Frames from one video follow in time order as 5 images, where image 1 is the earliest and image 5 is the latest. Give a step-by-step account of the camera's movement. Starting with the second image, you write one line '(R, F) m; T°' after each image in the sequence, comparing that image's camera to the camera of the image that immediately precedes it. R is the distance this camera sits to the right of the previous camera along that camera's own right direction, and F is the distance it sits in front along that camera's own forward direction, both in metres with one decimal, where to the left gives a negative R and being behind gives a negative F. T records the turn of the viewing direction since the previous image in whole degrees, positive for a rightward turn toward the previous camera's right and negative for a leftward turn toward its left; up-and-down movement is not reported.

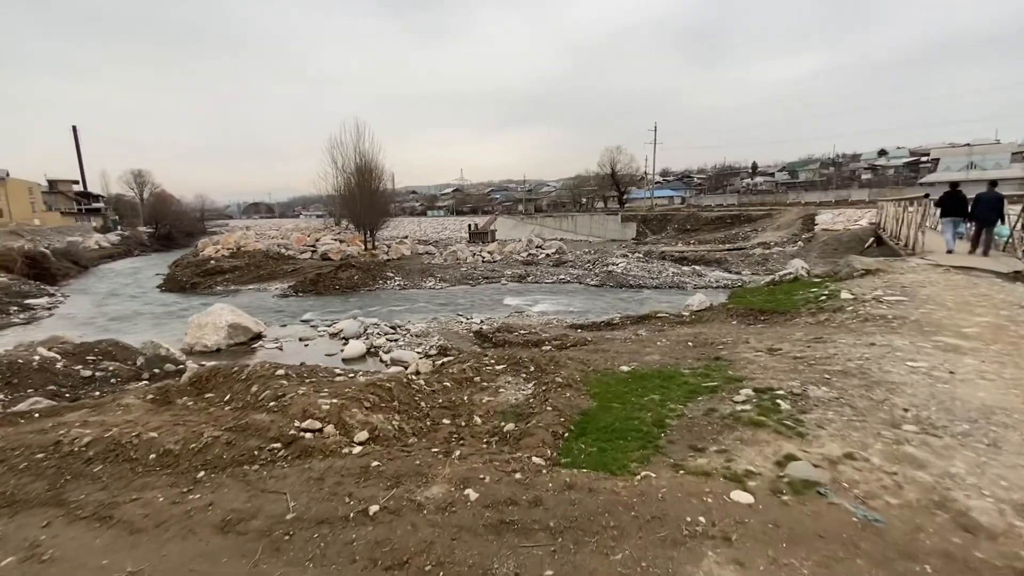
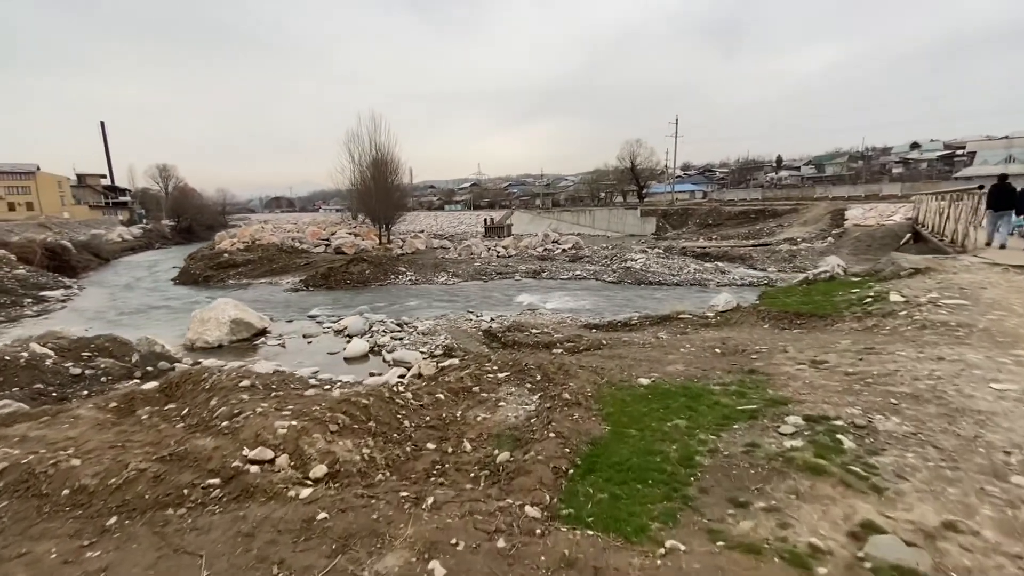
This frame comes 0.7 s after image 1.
(+0.2, +0.7) m; -2°
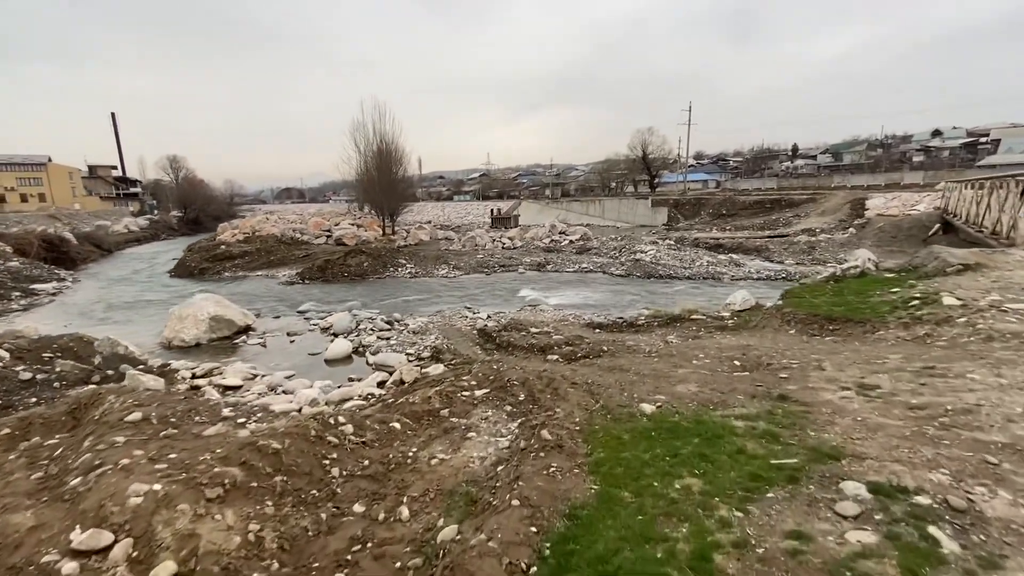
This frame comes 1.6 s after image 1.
(+0.3, +1.0) m; -1°
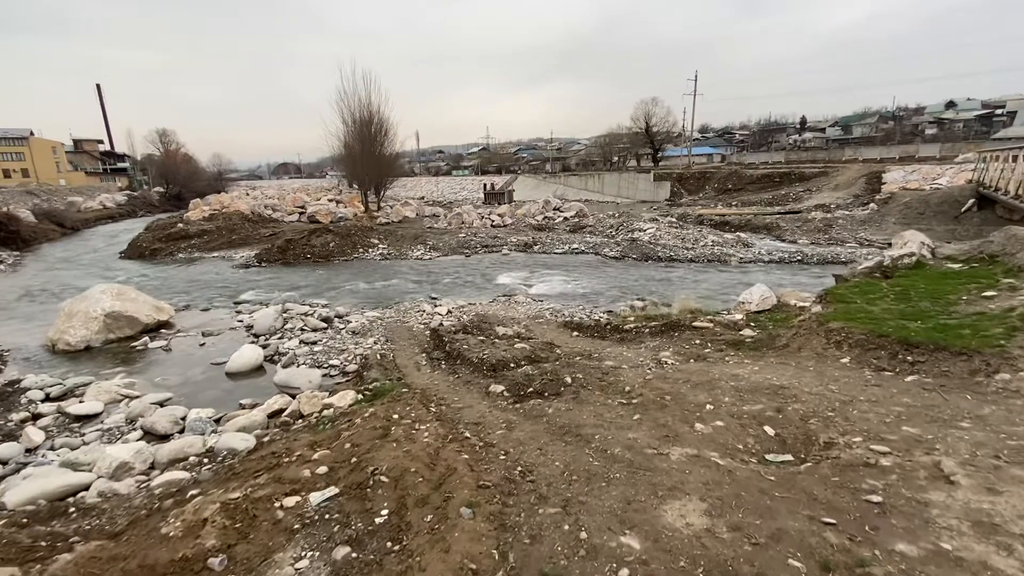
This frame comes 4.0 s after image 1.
(+0.8, +2.3) m; 0°
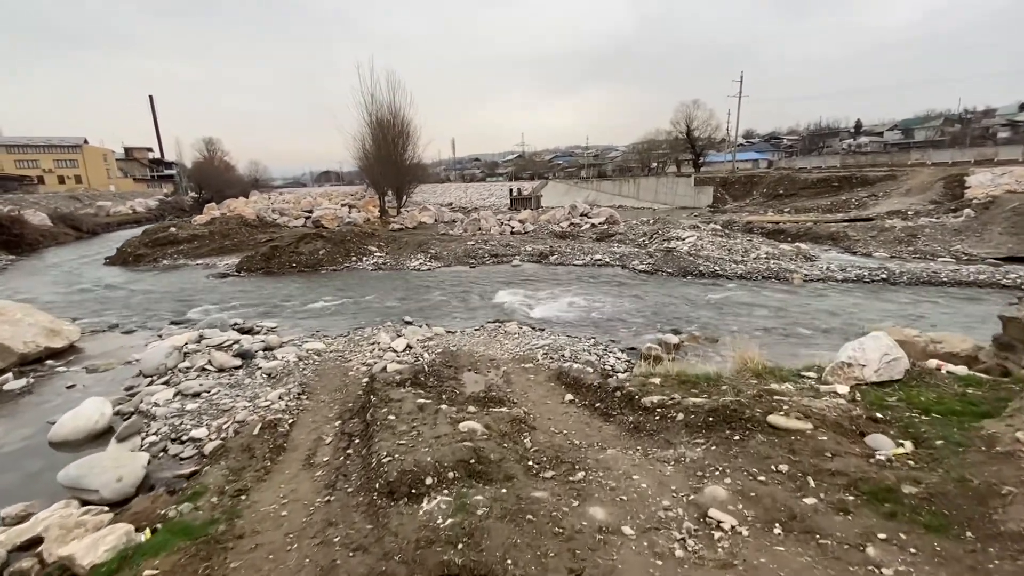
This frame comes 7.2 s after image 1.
(+0.9, +2.9) m; -4°
